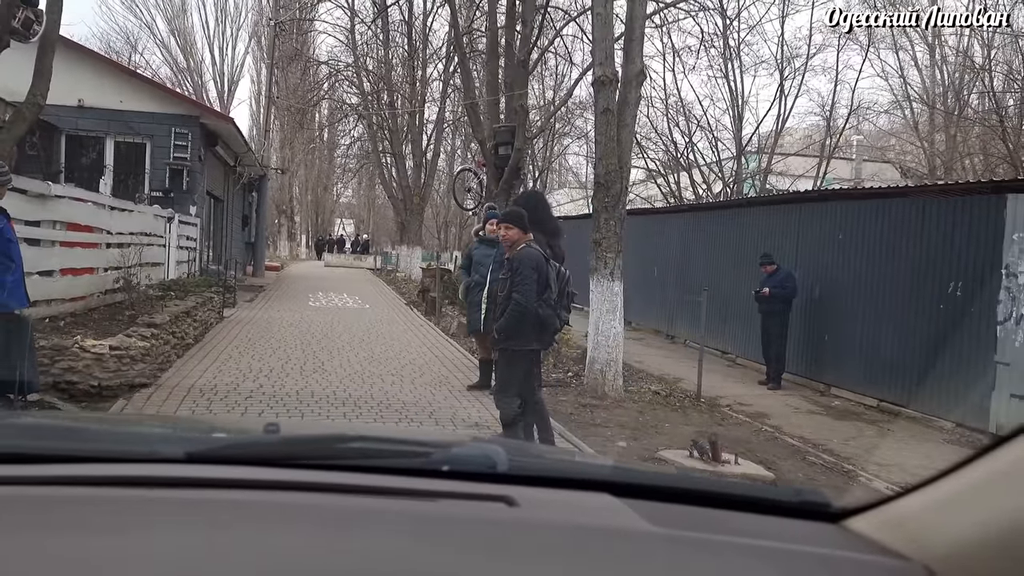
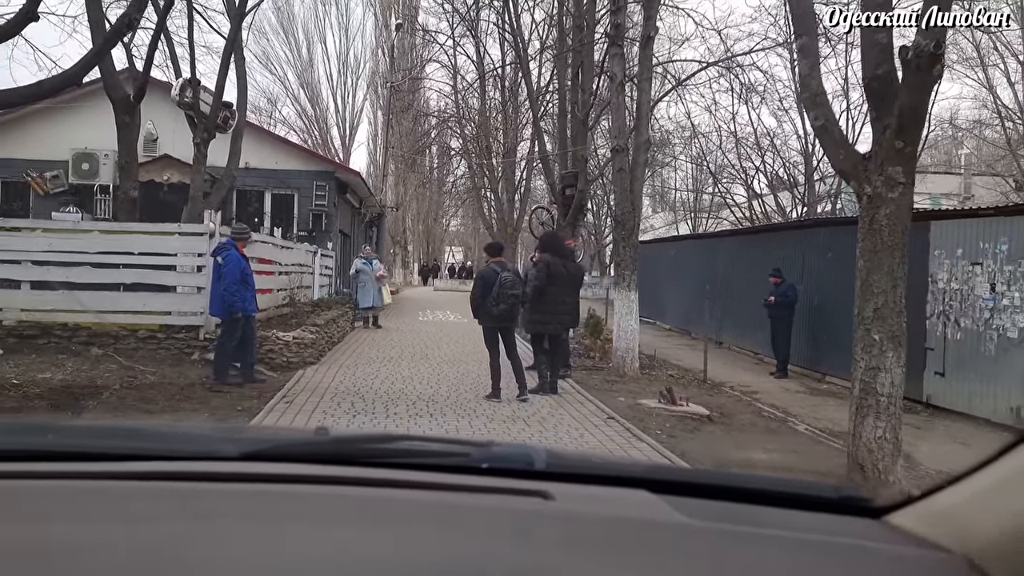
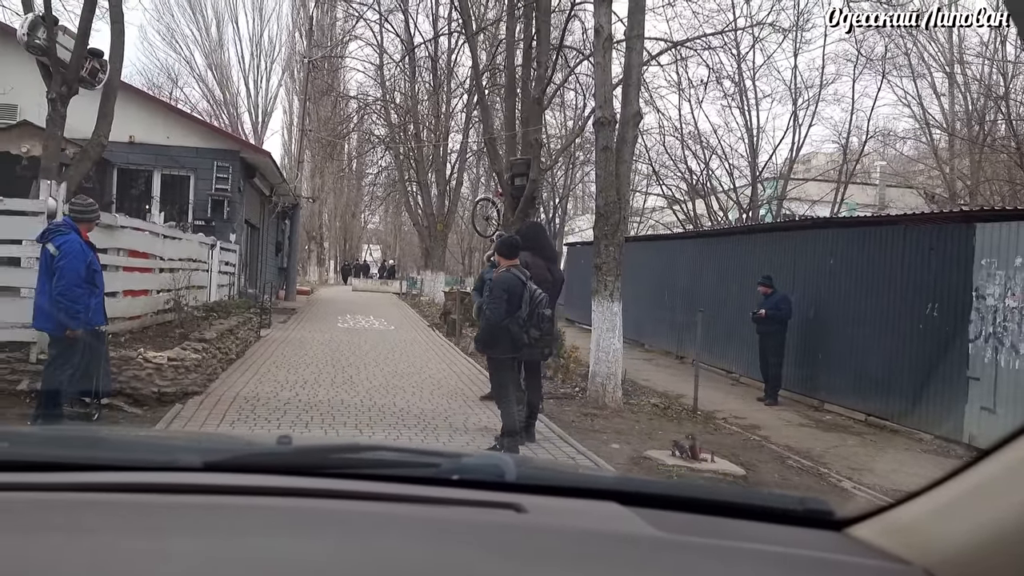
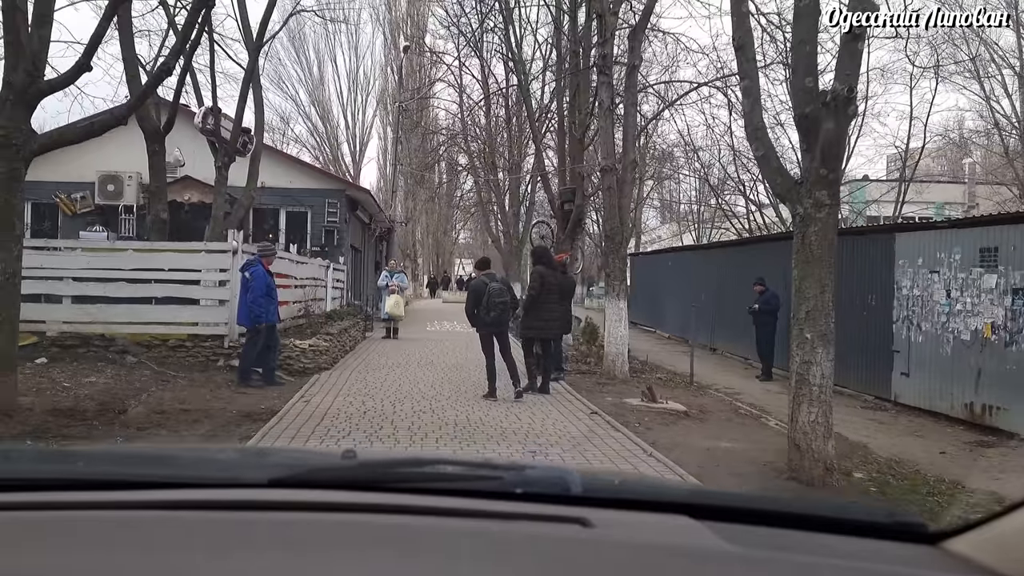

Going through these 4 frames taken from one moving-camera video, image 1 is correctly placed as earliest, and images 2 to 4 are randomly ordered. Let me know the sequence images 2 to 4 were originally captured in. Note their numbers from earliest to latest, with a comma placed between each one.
3, 2, 4
